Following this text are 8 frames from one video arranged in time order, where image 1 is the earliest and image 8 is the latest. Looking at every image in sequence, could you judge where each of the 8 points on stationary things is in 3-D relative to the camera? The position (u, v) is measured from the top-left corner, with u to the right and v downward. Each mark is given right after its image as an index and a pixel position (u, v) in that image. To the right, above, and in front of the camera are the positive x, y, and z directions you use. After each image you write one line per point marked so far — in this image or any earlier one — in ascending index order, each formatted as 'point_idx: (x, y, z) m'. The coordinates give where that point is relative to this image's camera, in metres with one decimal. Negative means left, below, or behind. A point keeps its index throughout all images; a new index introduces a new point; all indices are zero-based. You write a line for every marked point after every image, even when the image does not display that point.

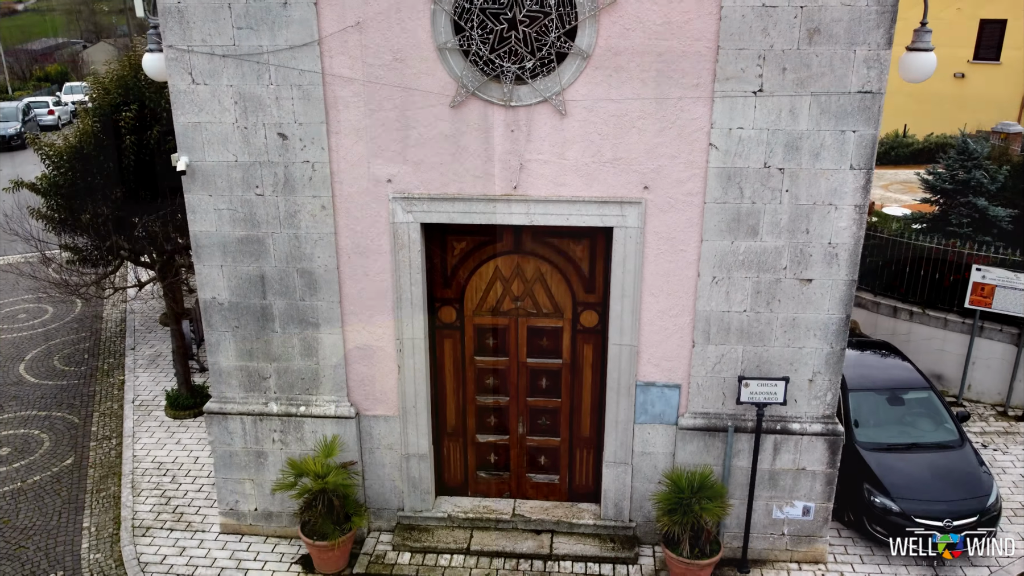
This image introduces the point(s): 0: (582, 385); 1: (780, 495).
0: (+0.6, -0.8, +6.9) m
1: (+2.2, -1.7, +6.7) m
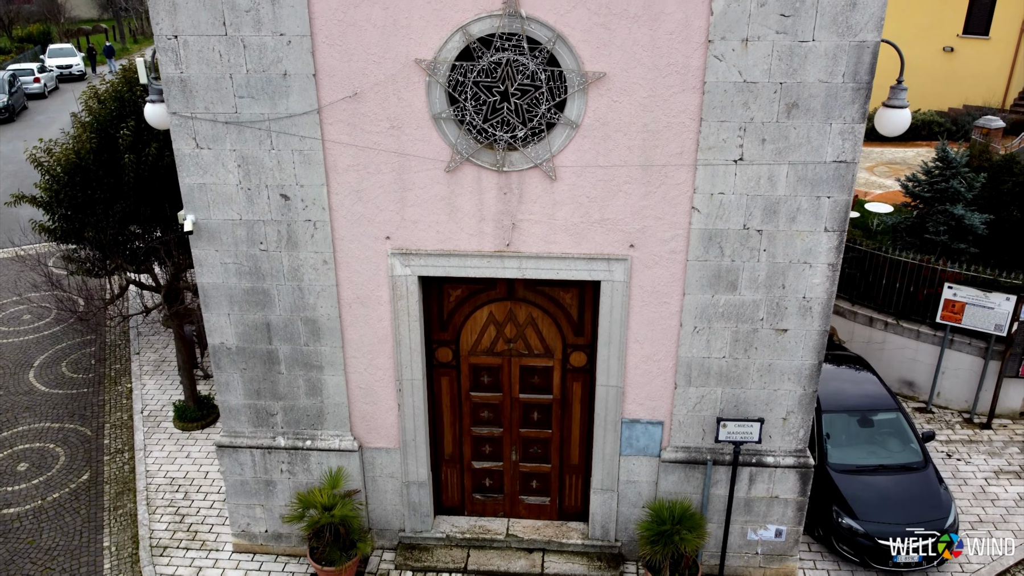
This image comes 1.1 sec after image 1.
0: (+0.5, -1.2, +7.3) m
1: (+2.2, -2.1, +7.2) m
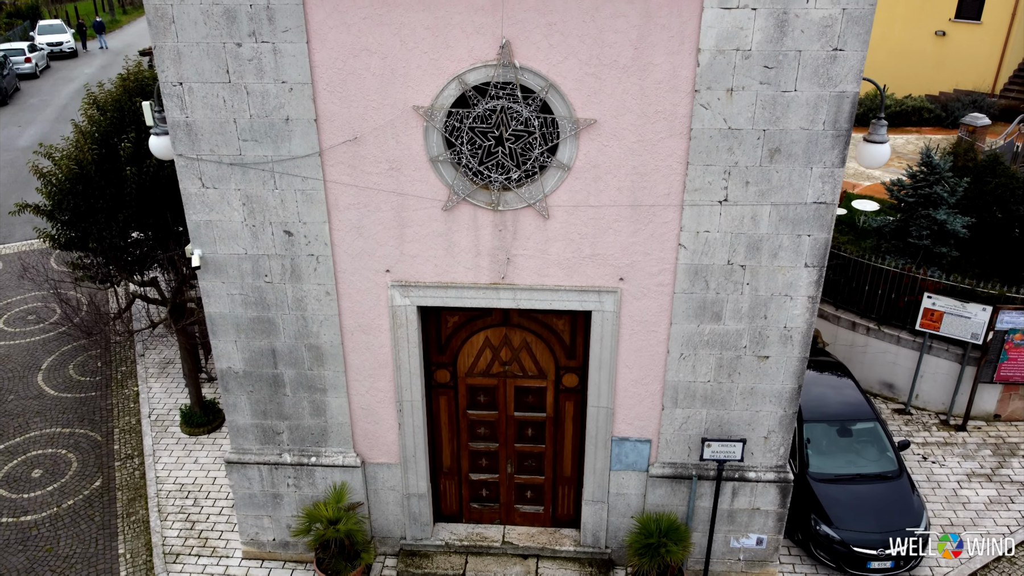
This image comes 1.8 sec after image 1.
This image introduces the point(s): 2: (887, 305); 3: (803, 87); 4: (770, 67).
0: (+0.5, -1.4, +7.7) m
1: (+2.1, -2.3, +7.6) m
2: (+4.7, -0.2, +10.1) m
3: (+2.1, +1.5, +5.8) m
4: (+1.9, +1.6, +5.8) m
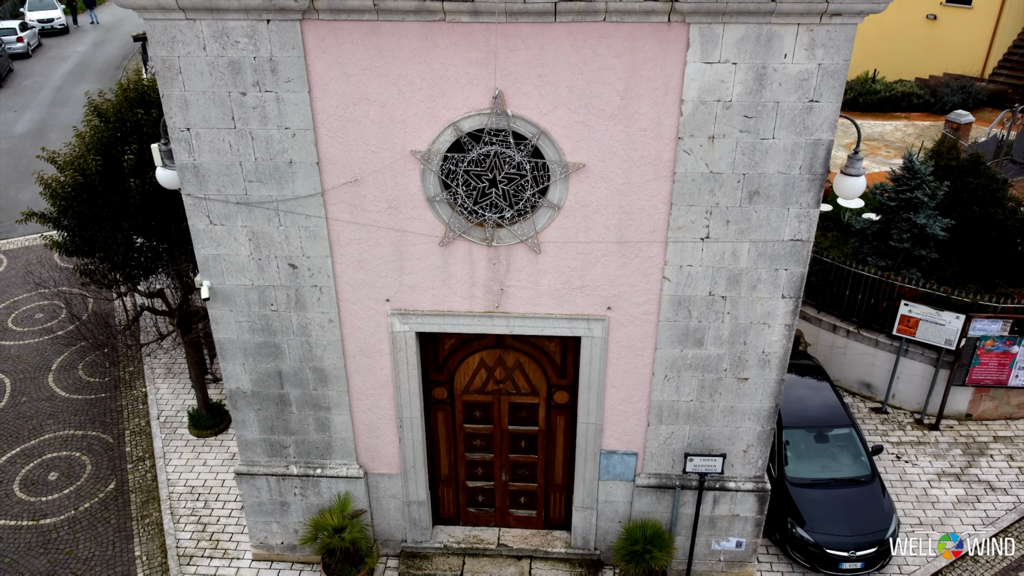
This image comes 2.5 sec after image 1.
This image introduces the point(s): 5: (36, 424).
0: (+0.4, -1.6, +8.1) m
1: (+2.1, -2.5, +8.1) m
2: (+4.6, -0.3, +10.5) m
3: (+2.0, +1.2, +6.2) m
4: (+1.8, +1.3, +6.1) m
5: (-6.3, -1.8, +10.6) m
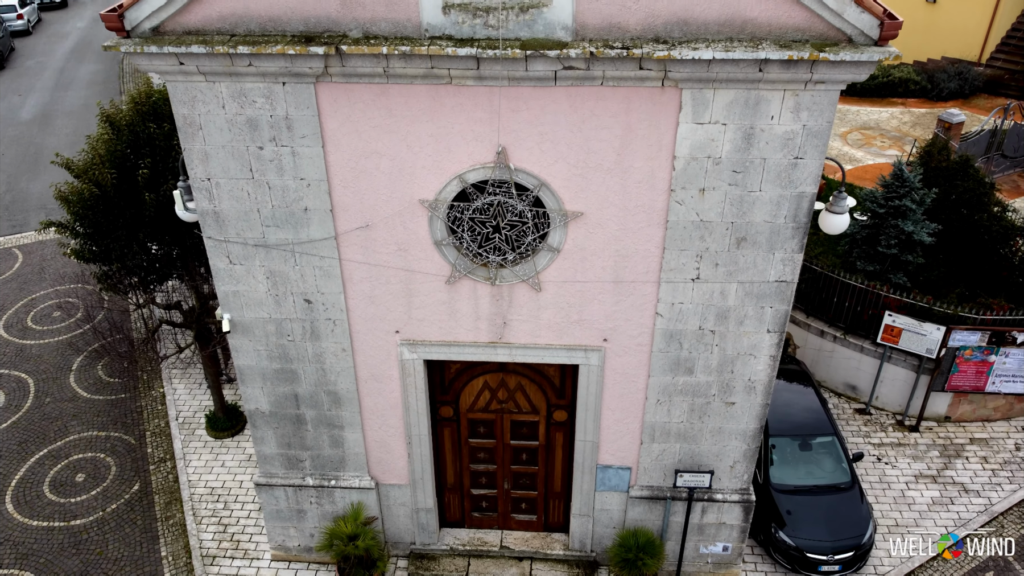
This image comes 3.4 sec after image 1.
0: (+0.5, -1.8, +8.7) m
1: (+2.1, -2.7, +8.7) m
2: (+4.7, -0.4, +11.0) m
3: (+2.1, +0.8, +6.5) m
4: (+1.8, +0.9, +6.5) m
5: (-6.2, -1.9, +11.2) m
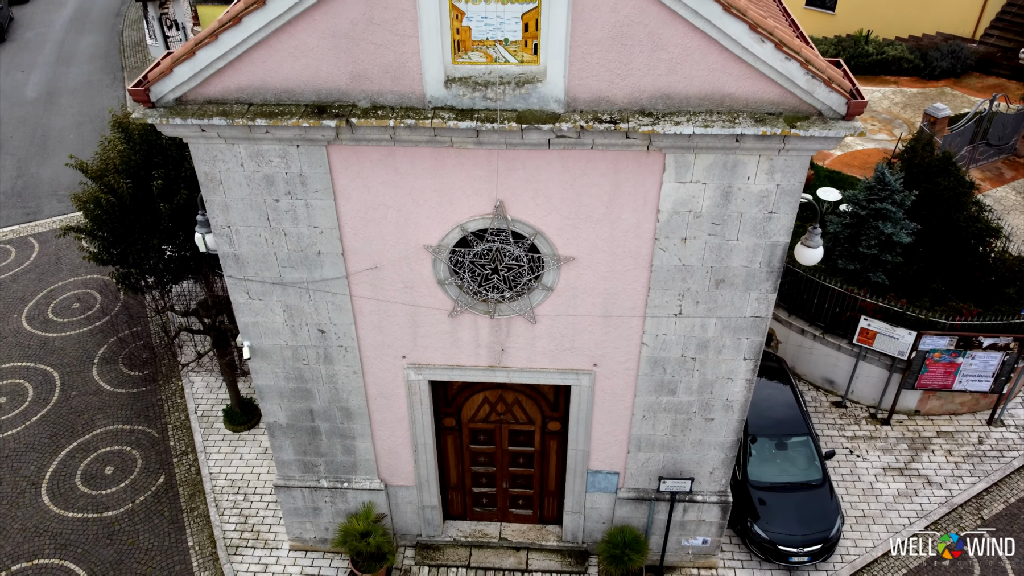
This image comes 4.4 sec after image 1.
0: (+0.4, -2.0, +9.4) m
1: (+2.1, -2.9, +9.6) m
2: (+4.6, -0.4, +11.7) m
3: (+2.0, +0.4, +7.1) m
4: (+1.8, +0.6, +7.1) m
5: (-6.3, -1.9, +11.9) m
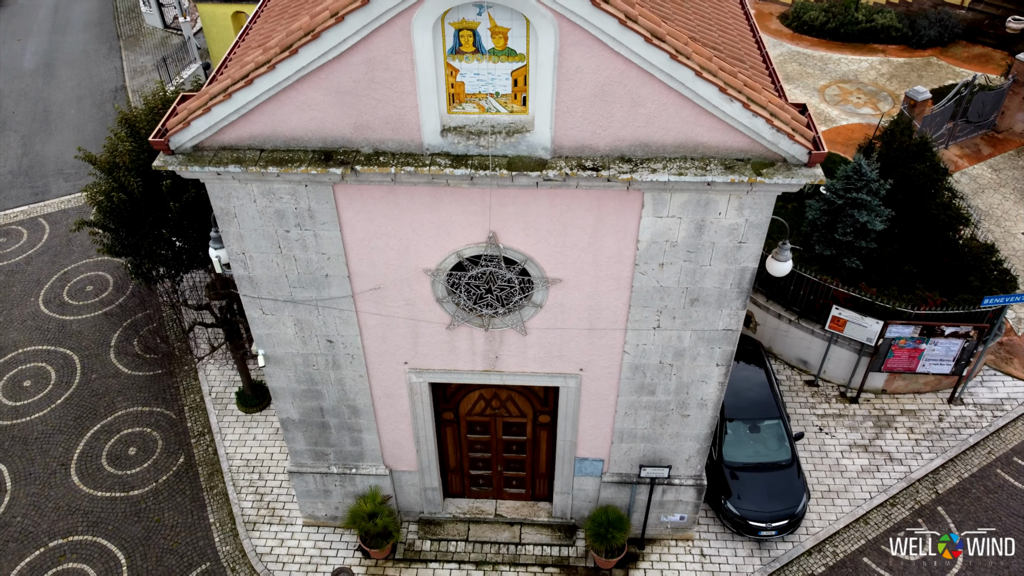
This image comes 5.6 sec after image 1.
0: (+0.4, -2.1, +10.3) m
1: (+2.0, -2.9, +10.5) m
2: (+4.5, -0.2, +12.4) m
3: (+2.0, +0.2, +7.8) m
4: (+1.7, +0.3, +7.7) m
5: (-6.4, -1.8, +12.7) m
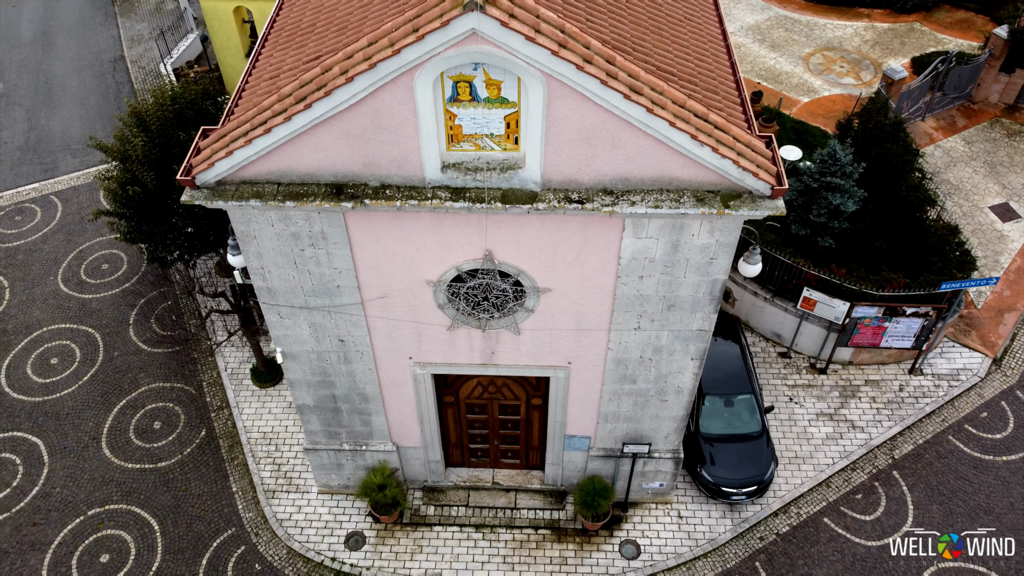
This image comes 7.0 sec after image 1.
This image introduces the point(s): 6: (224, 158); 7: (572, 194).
0: (+0.3, -1.9, +11.3) m
1: (+1.9, -2.8, +11.6) m
2: (+4.4, +0.1, +13.3) m
3: (+1.9, +0.1, +8.6) m
4: (+1.6, +0.2, +8.6) m
5: (-6.5, -1.5, +13.7) m
6: (-2.7, +1.2, +7.5) m
7: (+0.6, +0.9, +7.8) m
